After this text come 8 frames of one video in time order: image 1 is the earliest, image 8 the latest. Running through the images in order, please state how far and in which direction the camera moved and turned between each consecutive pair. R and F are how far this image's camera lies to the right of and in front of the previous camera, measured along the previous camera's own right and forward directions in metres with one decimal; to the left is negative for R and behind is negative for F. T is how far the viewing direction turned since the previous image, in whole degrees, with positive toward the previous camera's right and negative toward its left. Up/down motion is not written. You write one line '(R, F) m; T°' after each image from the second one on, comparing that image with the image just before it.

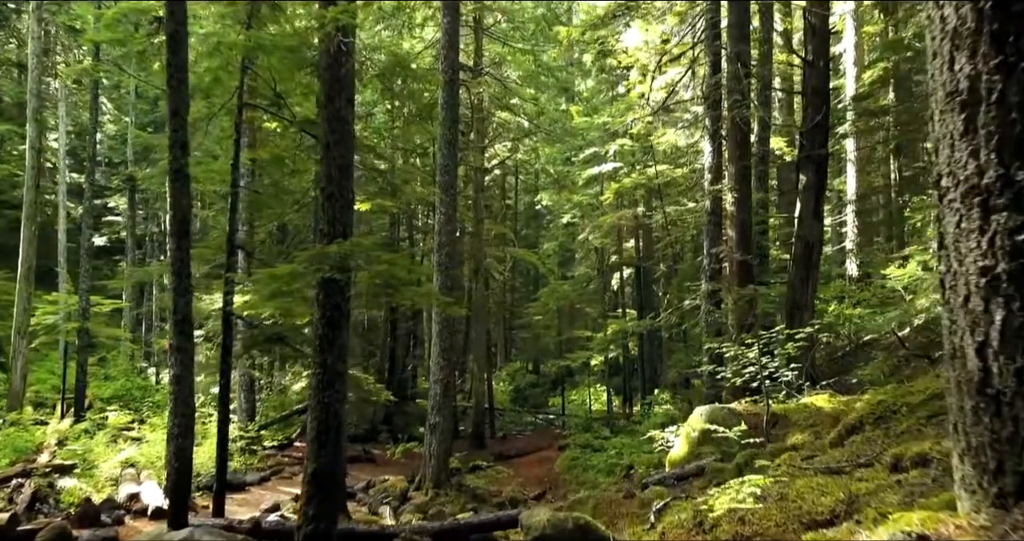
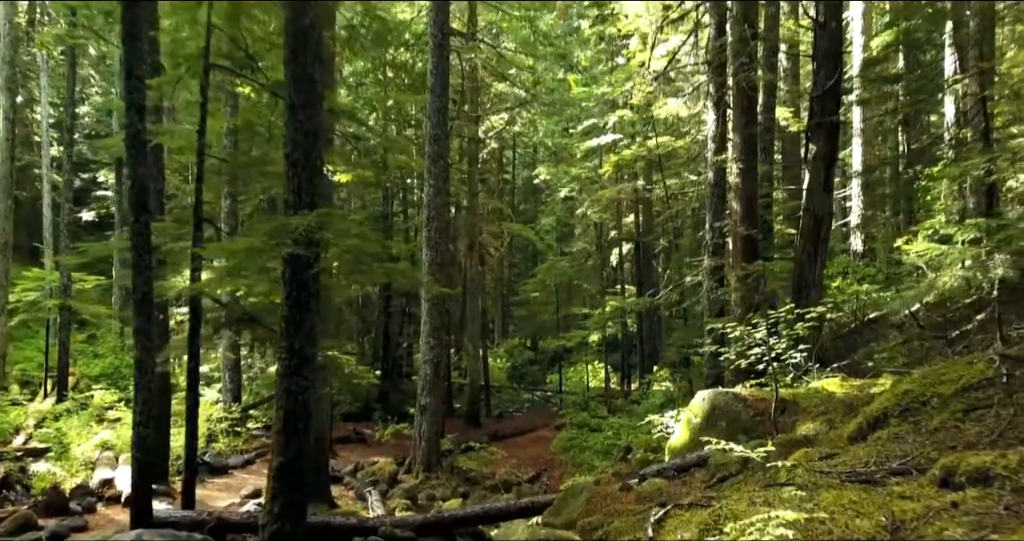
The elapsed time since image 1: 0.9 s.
(+0.1, +0.6) m; 0°
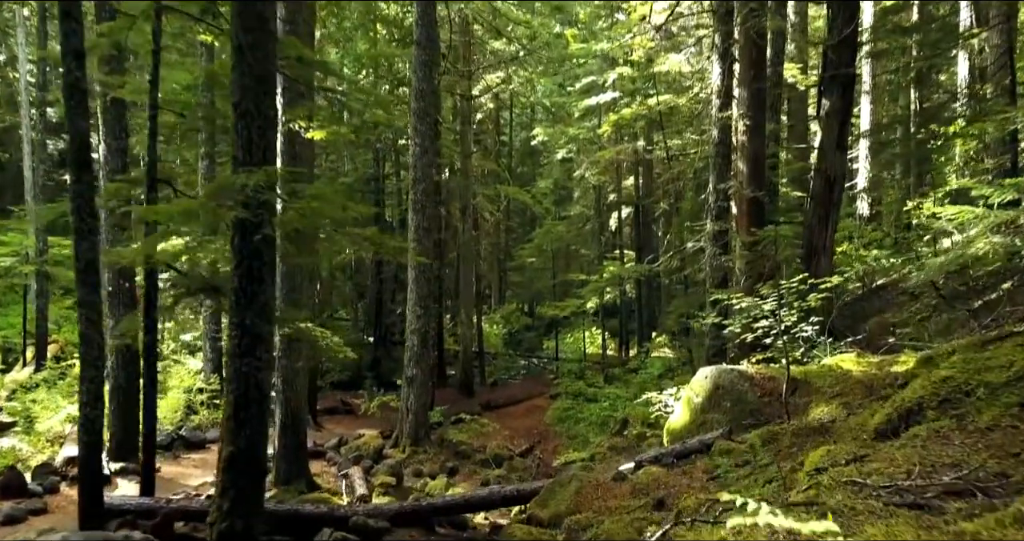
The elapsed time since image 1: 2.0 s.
(+0.2, +0.7) m; 0°
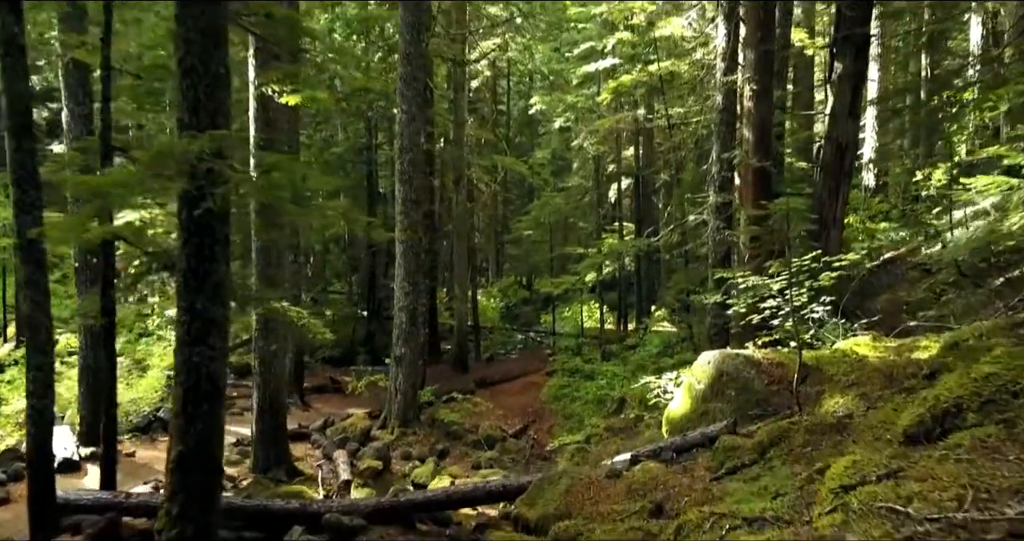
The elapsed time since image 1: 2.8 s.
(+0.1, +0.6) m; 0°
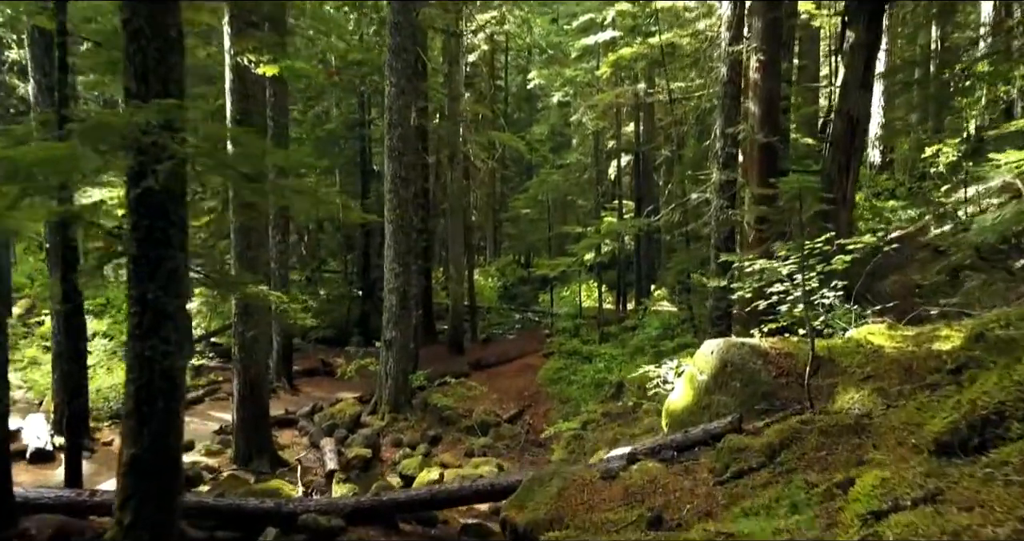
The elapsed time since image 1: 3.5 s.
(+0.1, +0.5) m; 0°
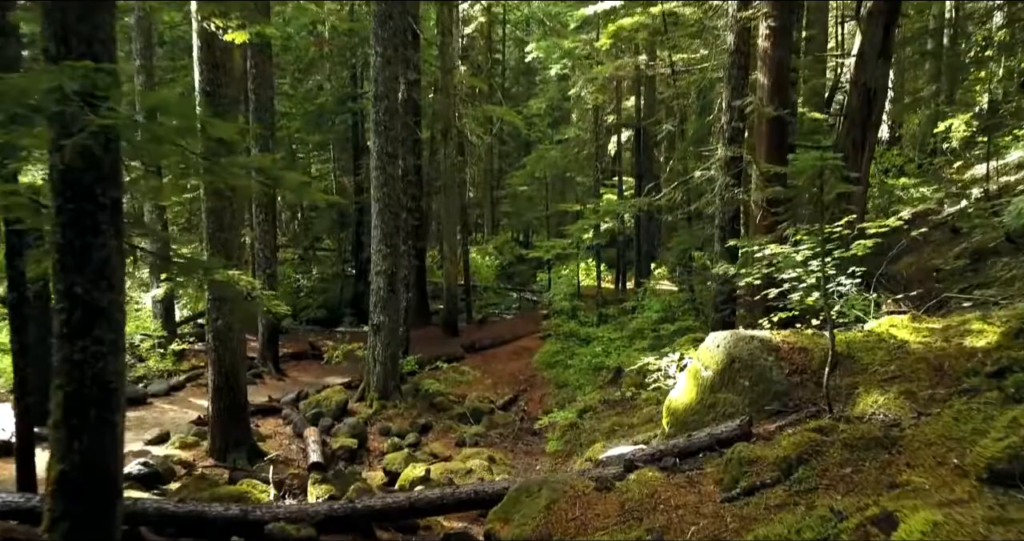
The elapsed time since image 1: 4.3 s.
(+0.1, +0.6) m; 0°
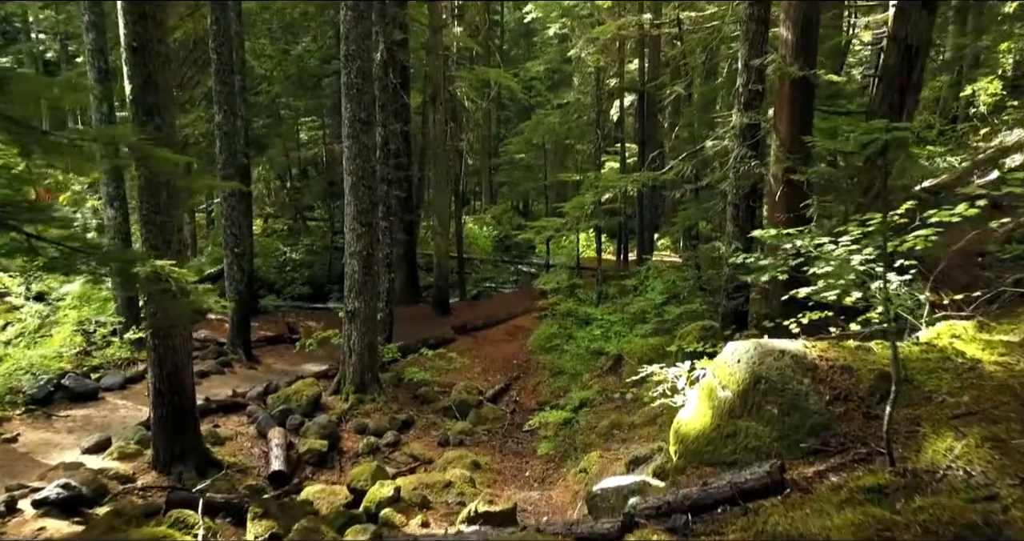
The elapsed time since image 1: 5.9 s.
(+0.2, +1.1) m; 0°
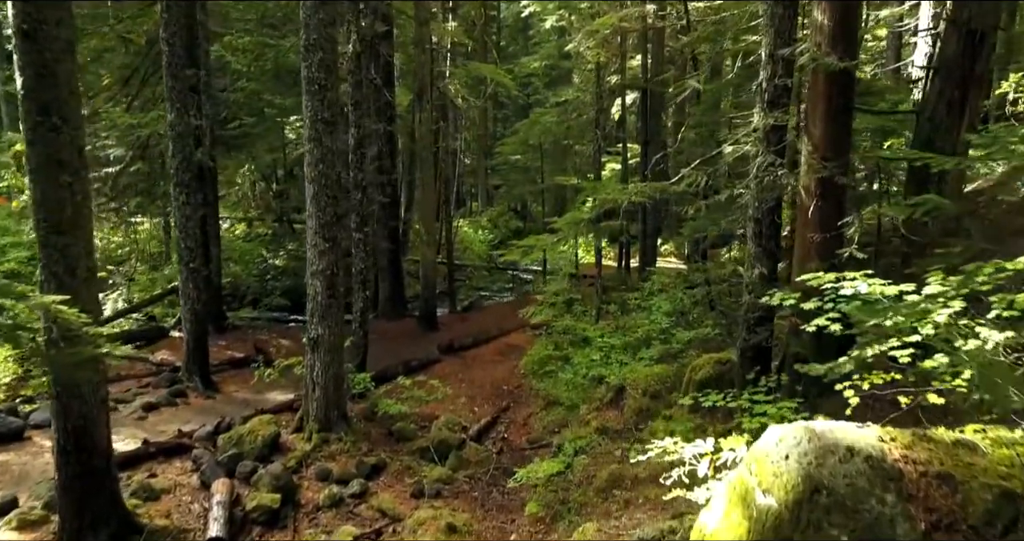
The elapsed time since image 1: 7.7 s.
(+0.2, +1.3) m; 0°
